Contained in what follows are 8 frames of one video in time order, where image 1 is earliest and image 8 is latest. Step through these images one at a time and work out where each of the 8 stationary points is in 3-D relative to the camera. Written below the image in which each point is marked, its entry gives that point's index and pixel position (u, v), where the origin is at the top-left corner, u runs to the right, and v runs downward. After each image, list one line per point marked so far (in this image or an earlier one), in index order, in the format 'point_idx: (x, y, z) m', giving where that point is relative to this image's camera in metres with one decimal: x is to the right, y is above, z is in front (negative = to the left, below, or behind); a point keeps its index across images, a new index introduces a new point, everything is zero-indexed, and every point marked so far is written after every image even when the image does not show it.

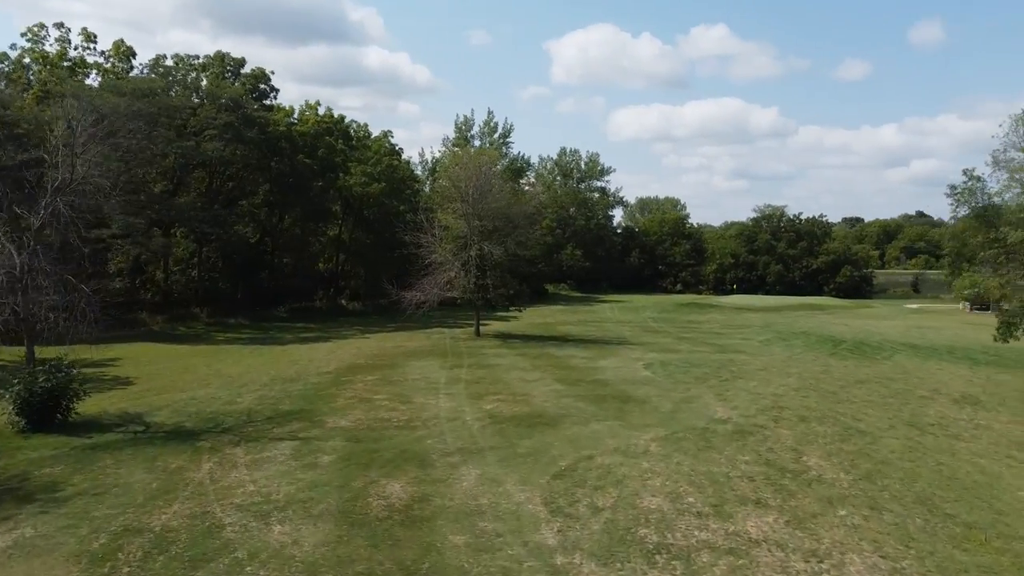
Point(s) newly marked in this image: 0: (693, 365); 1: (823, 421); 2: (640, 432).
0: (+4.5, -1.9, +19.8) m
1: (+5.1, -2.2, +13.0) m
2: (+1.9, -2.1, +11.7) m
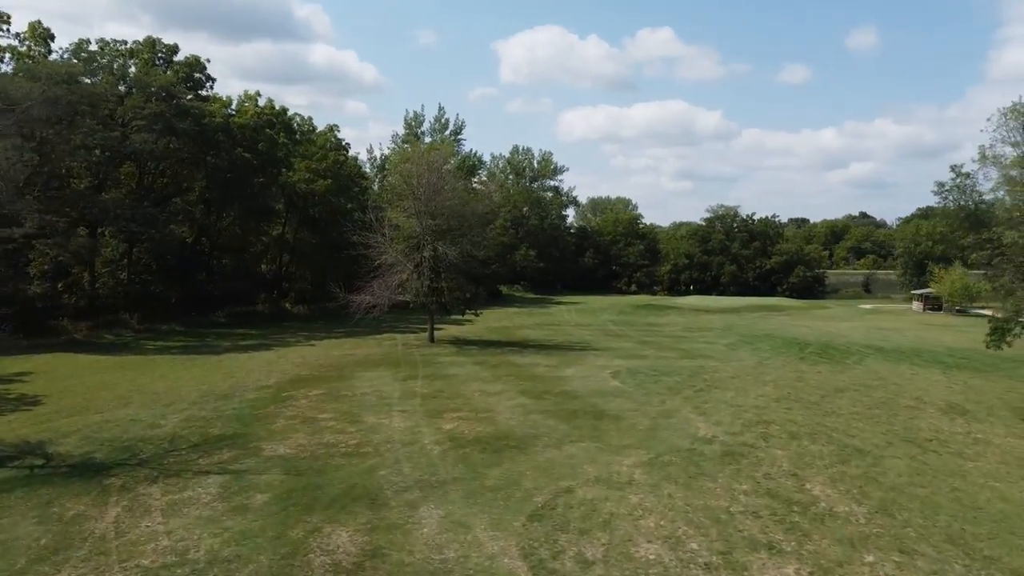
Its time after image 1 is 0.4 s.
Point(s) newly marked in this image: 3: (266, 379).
0: (+3.5, -2.0, +18.7) m
1: (+4.5, -2.2, +11.9) m
2: (+1.4, -2.2, +10.4) m
3: (-5.1, -1.9, +16.5) m
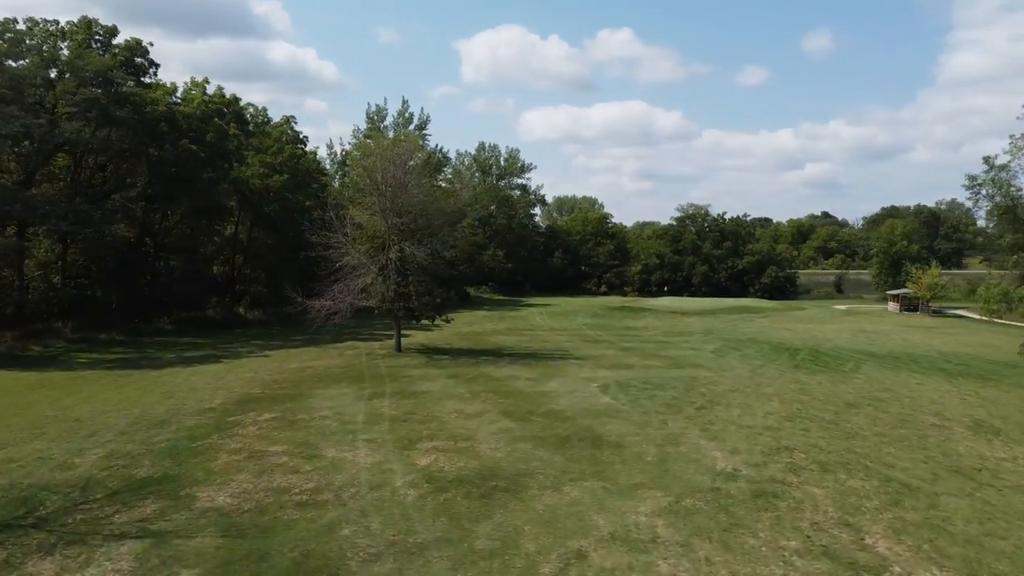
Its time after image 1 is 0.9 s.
0: (+3.0, -2.1, +17.0) m
1: (+4.4, -2.3, +10.3) m
2: (+1.3, -2.3, +8.7) m
3: (-5.4, -2.0, +14.4) m
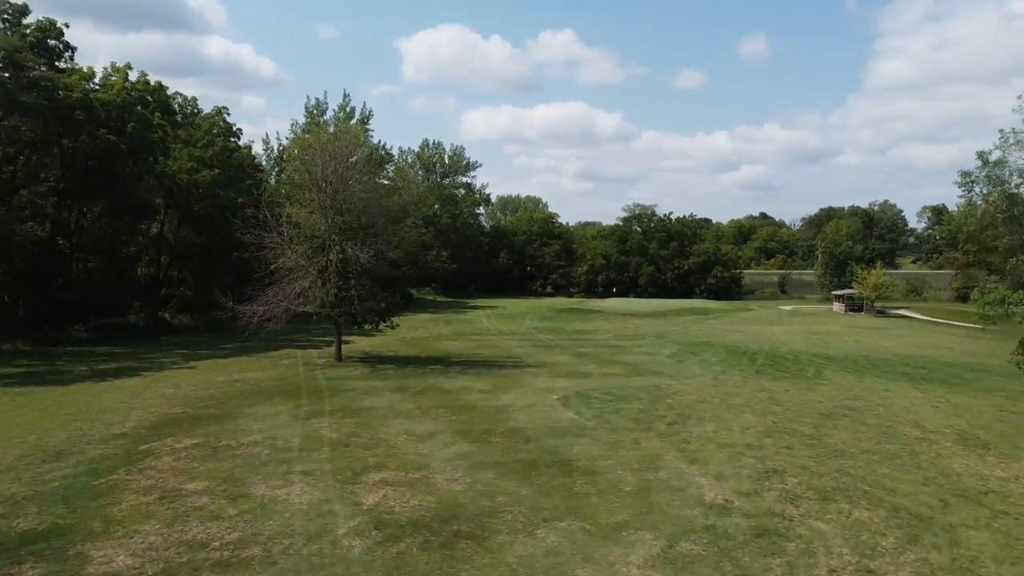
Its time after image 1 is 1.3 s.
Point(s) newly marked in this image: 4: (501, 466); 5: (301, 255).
0: (+2.1, -2.2, +15.8) m
1: (+3.9, -2.4, +9.2) m
2: (+1.0, -2.4, +7.4) m
3: (-6.1, -2.1, +12.7) m
4: (-0.1, -2.3, +10.3) m
5: (-5.2, +0.8, +19.8) m
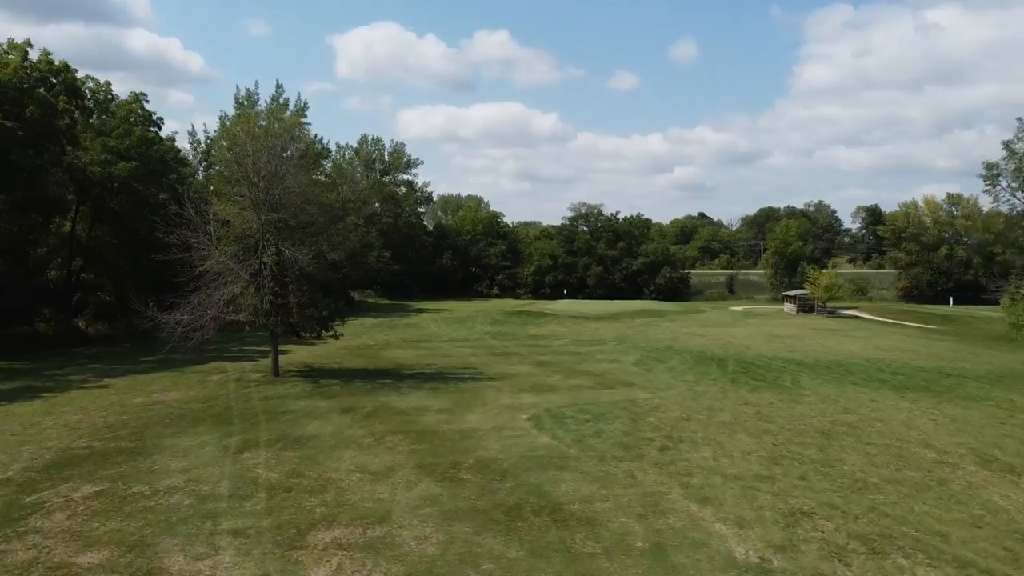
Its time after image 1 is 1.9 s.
0: (+1.5, -2.3, +14.1) m
1: (+3.8, -2.5, +7.7) m
2: (+1.0, -2.5, +5.7) m
3: (-6.5, -2.2, +10.4) m
4: (-0.3, -2.4, +8.5) m
5: (-6.2, +0.7, +17.6) m
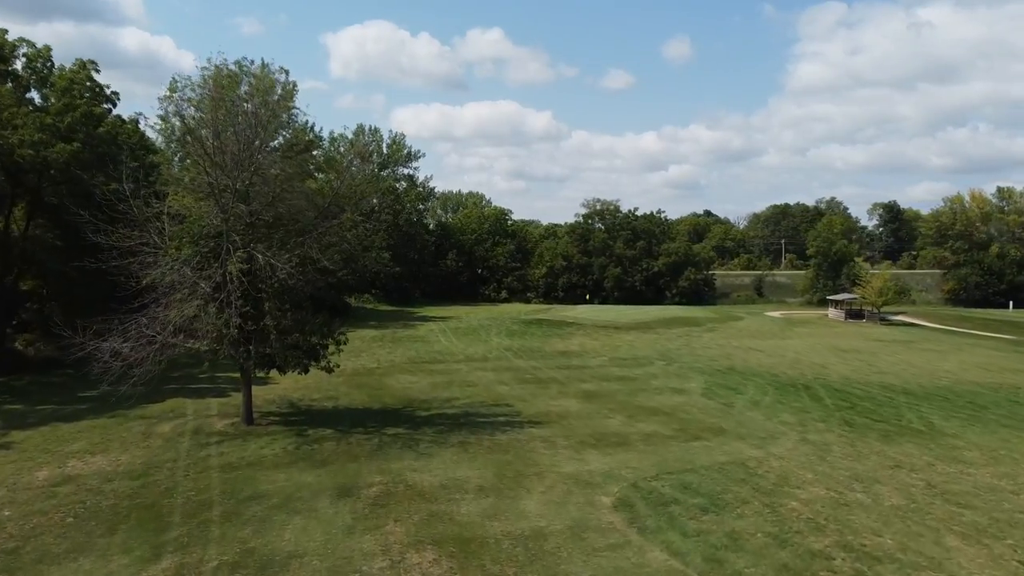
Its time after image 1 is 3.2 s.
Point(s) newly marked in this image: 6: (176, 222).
0: (+2.4, -2.5, +9.6) m
1: (+4.7, -2.8, +3.2) m
2: (+2.0, -2.8, +1.1) m
3: (-5.6, -2.6, +5.8) m
4: (+0.6, -2.7, +4.0) m
5: (-5.3, +0.4, +13.0) m
6: (-5.7, +1.1, +13.6) m
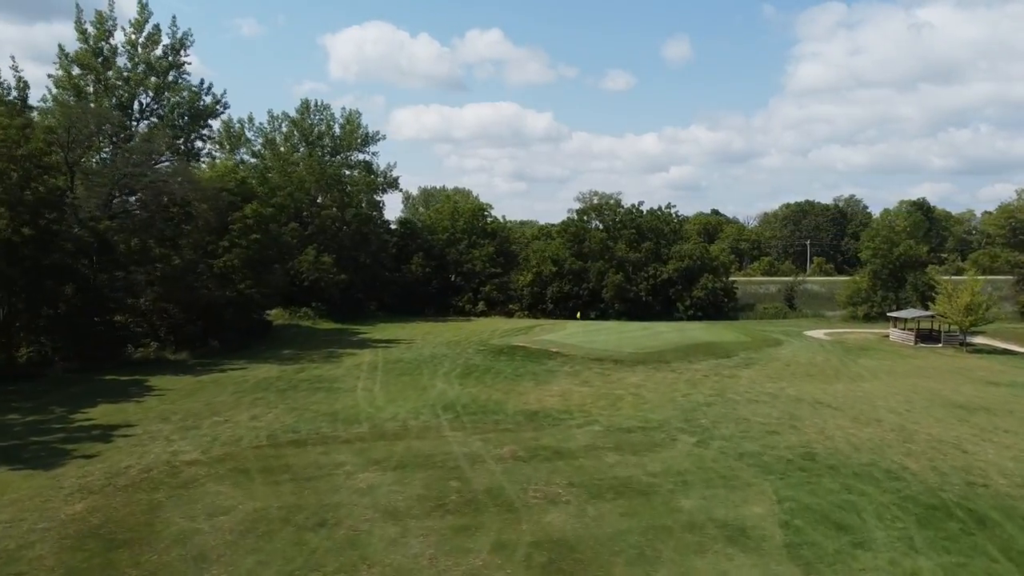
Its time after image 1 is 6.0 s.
0: (+1.2, -3.0, +0.5) m
1: (+3.5, -3.3, -5.9) m
2: (+0.8, -3.3, -8.0) m
3: (-6.8, -3.0, -3.3) m
4: (-0.6, -3.2, -5.2) m
5: (-6.5, -0.1, +3.9) m
6: (-6.9, +0.6, +4.4) m
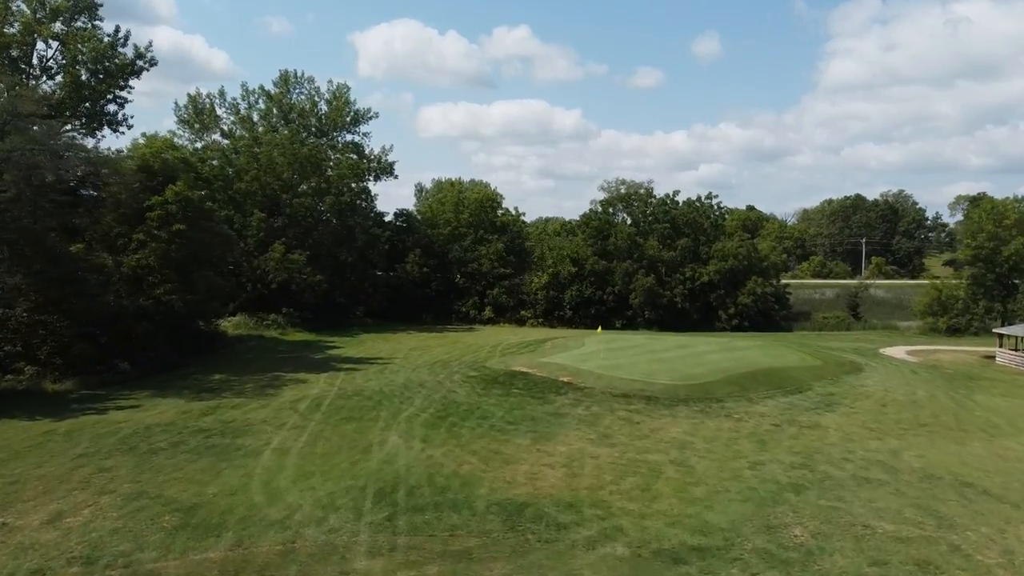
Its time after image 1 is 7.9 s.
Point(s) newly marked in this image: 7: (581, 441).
0: (+0.2, -3.3, -5.8) m
1: (+2.4, -3.6, -12.2) m
2: (-0.4, -3.6, -14.2) m
3: (-7.9, -3.3, -9.3) m
4: (-1.7, -3.5, -11.4) m
5: (-7.3, -0.3, -2.1) m
6: (-7.6, +0.3, -1.6) m
7: (+1.2, -2.5, +14.0) m
